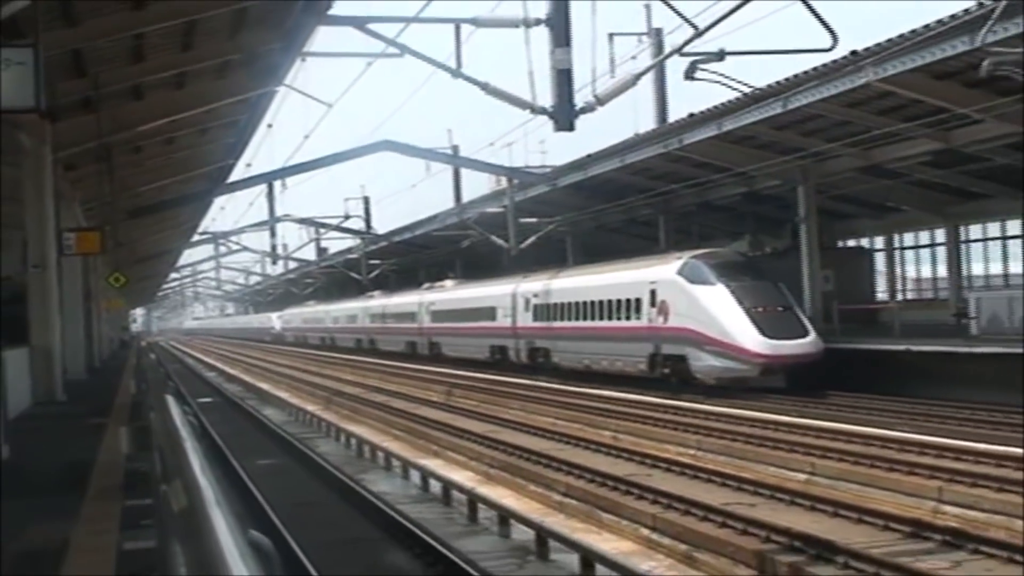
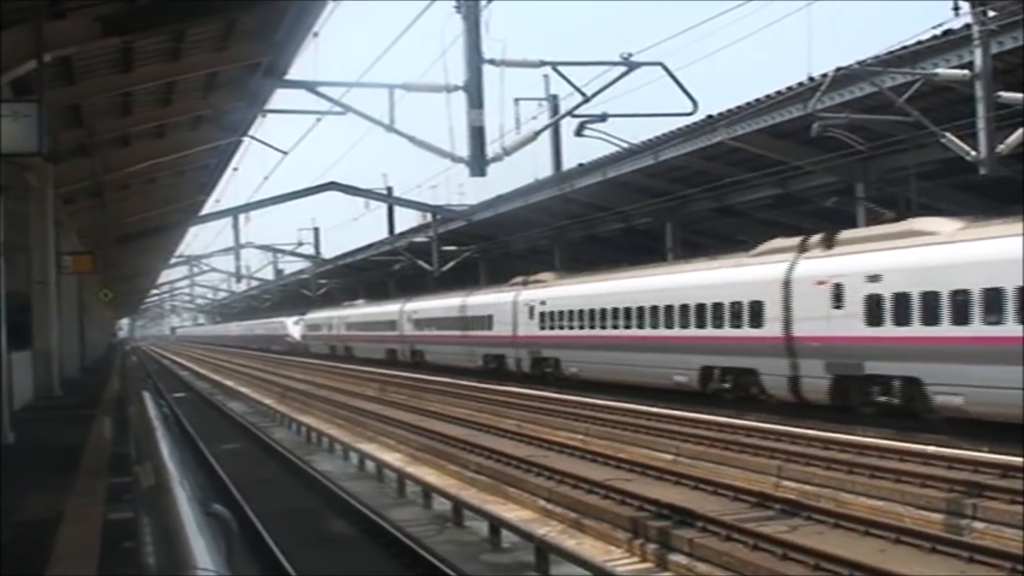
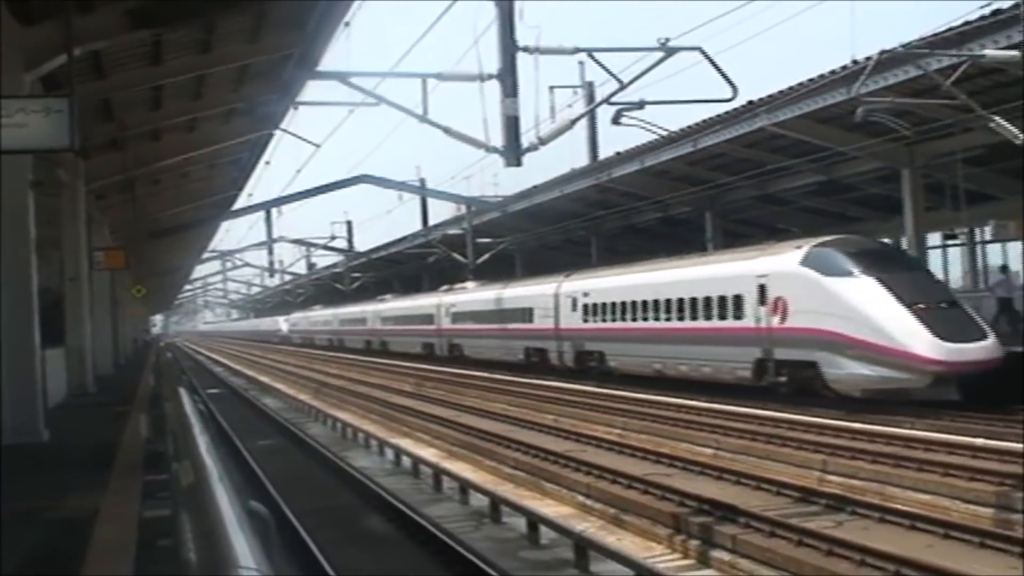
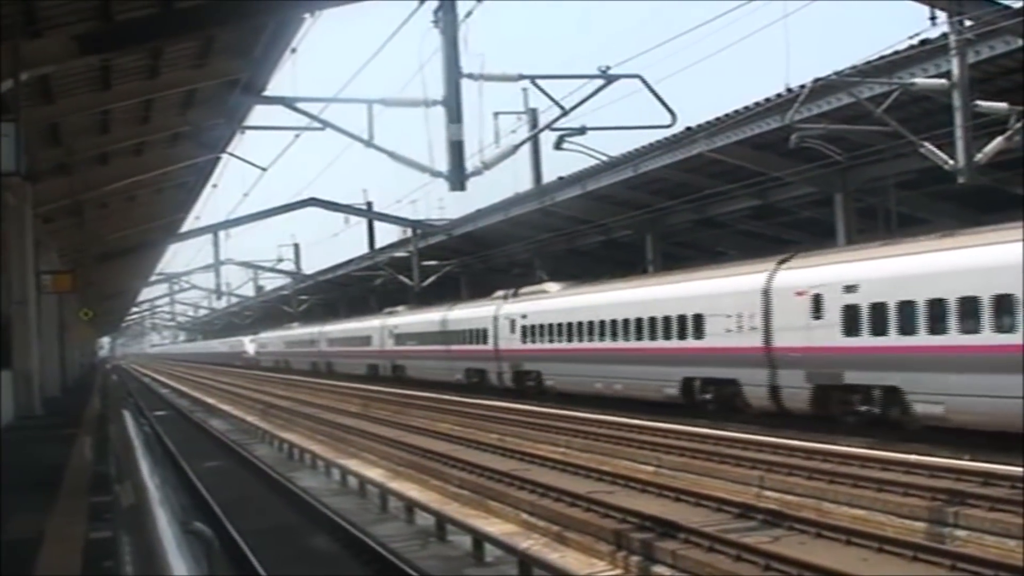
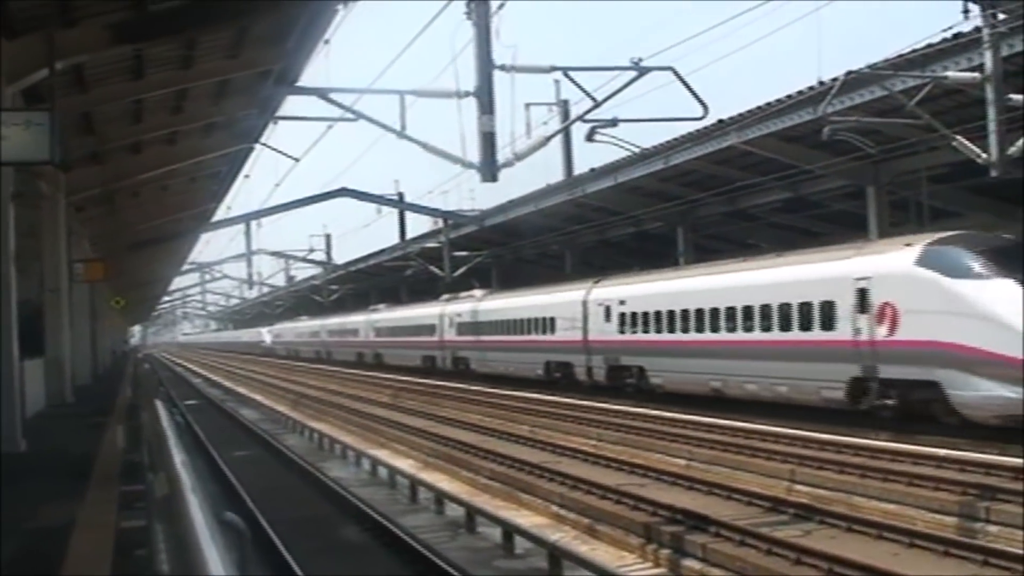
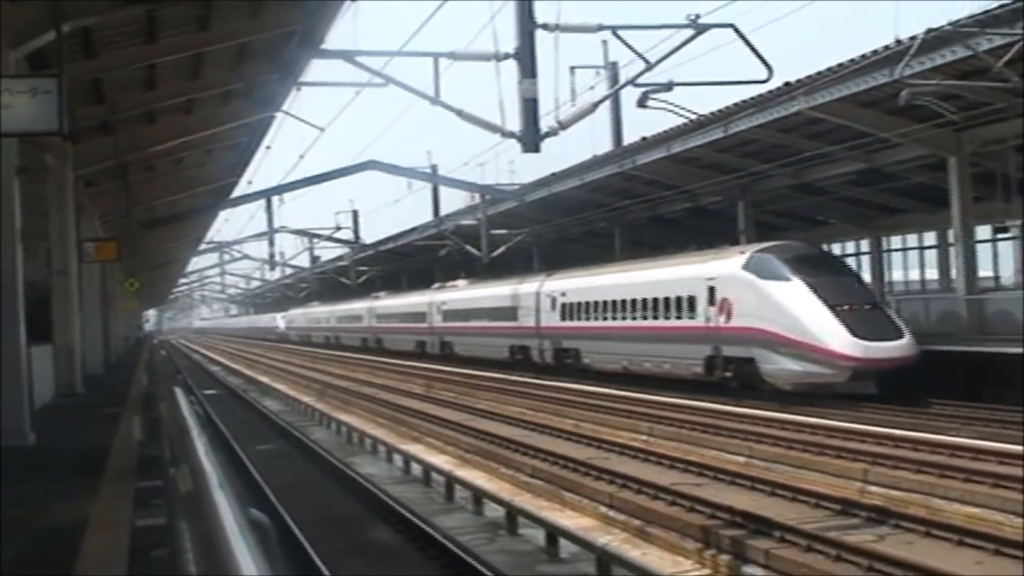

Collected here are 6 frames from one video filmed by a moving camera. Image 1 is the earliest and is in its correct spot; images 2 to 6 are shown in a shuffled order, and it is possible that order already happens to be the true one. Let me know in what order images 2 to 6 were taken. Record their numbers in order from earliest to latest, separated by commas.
6, 3, 5, 4, 2
